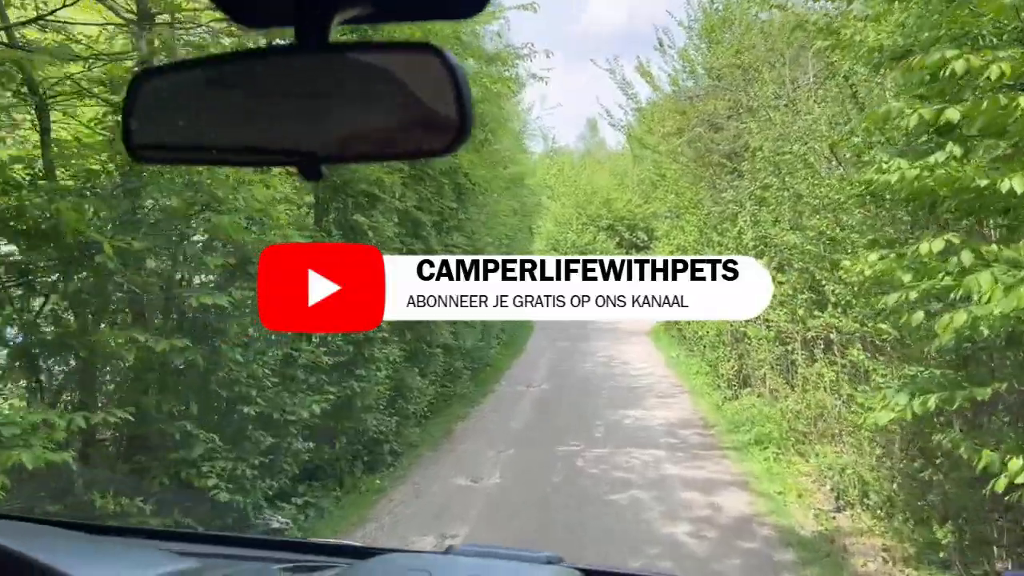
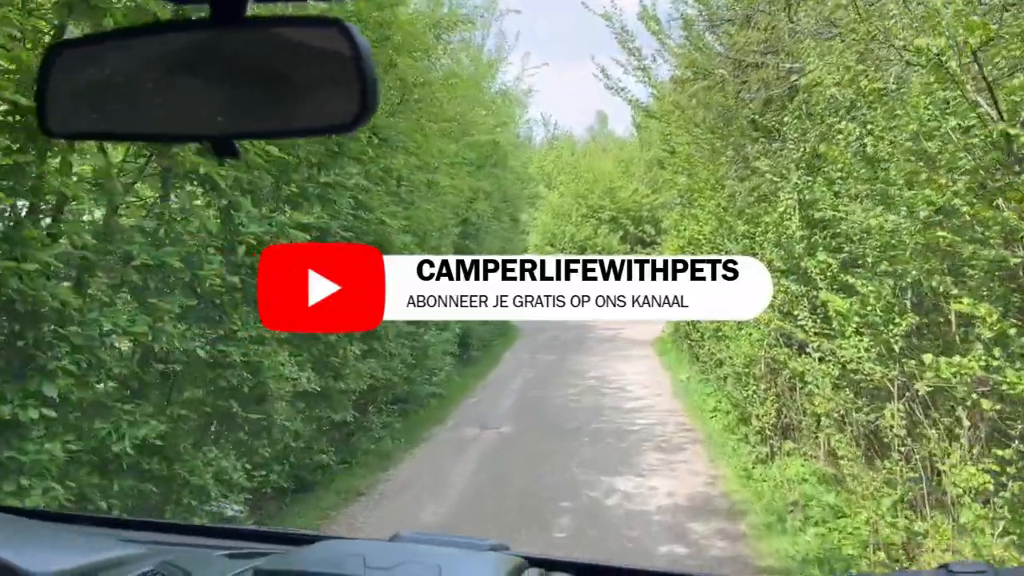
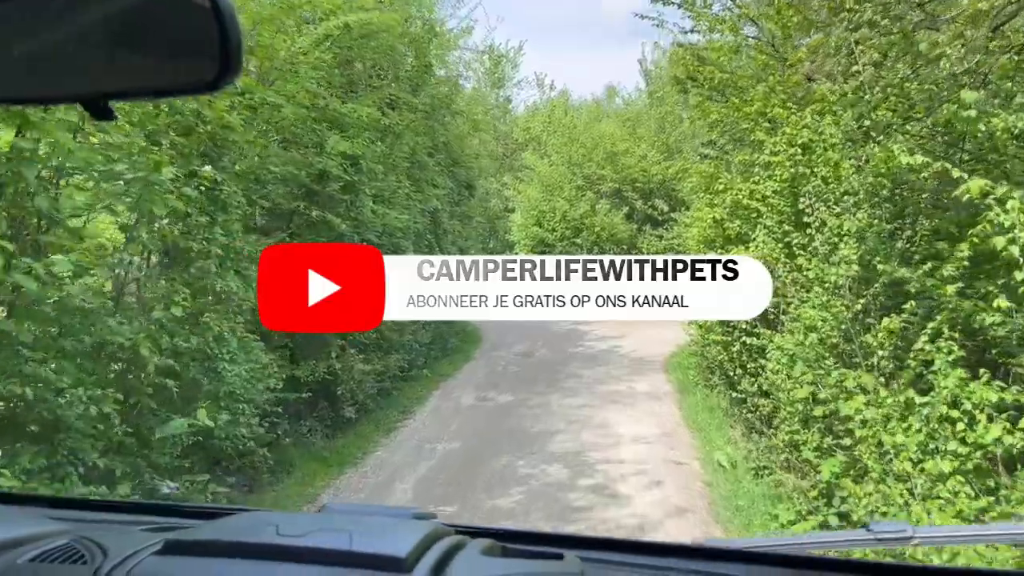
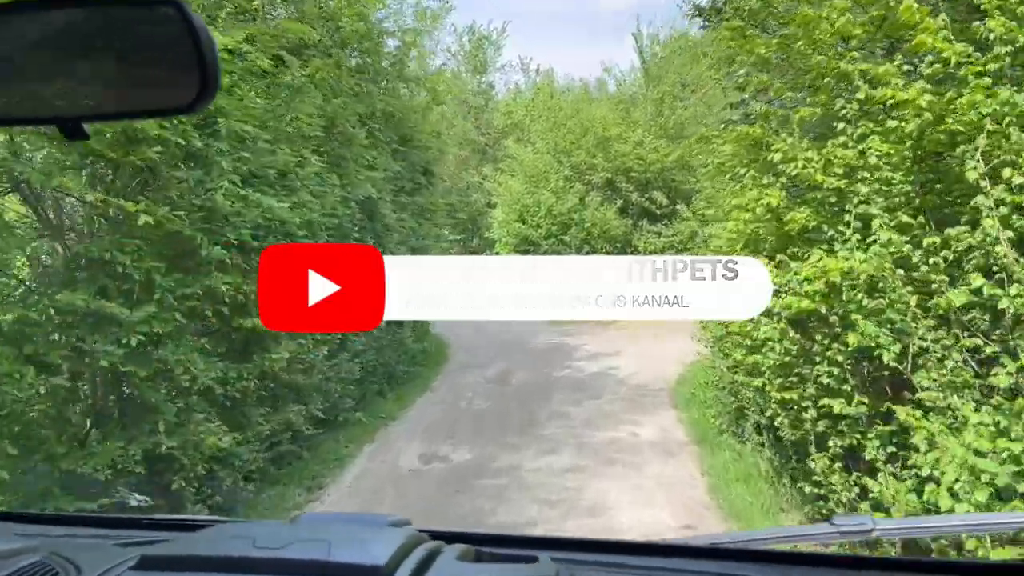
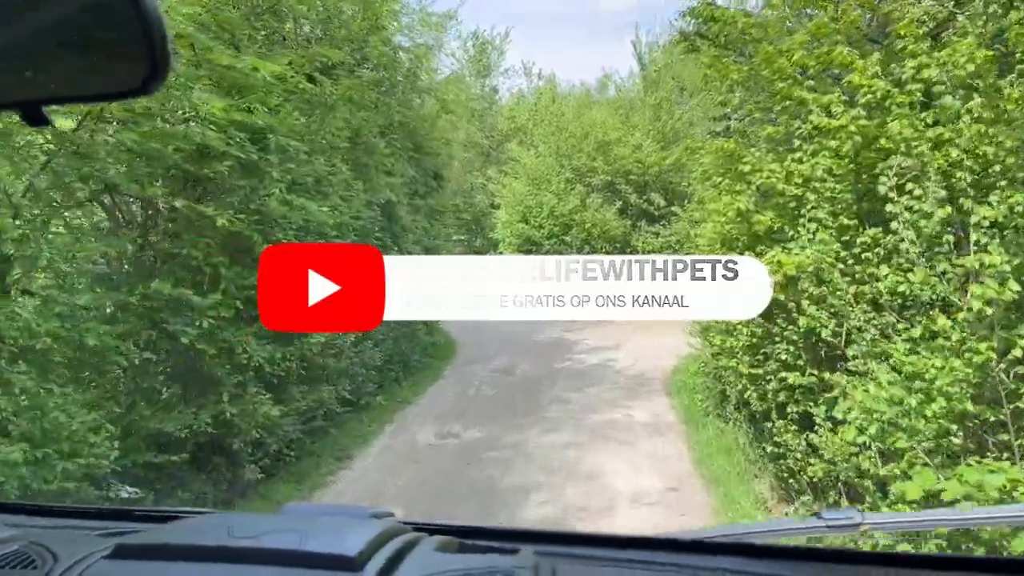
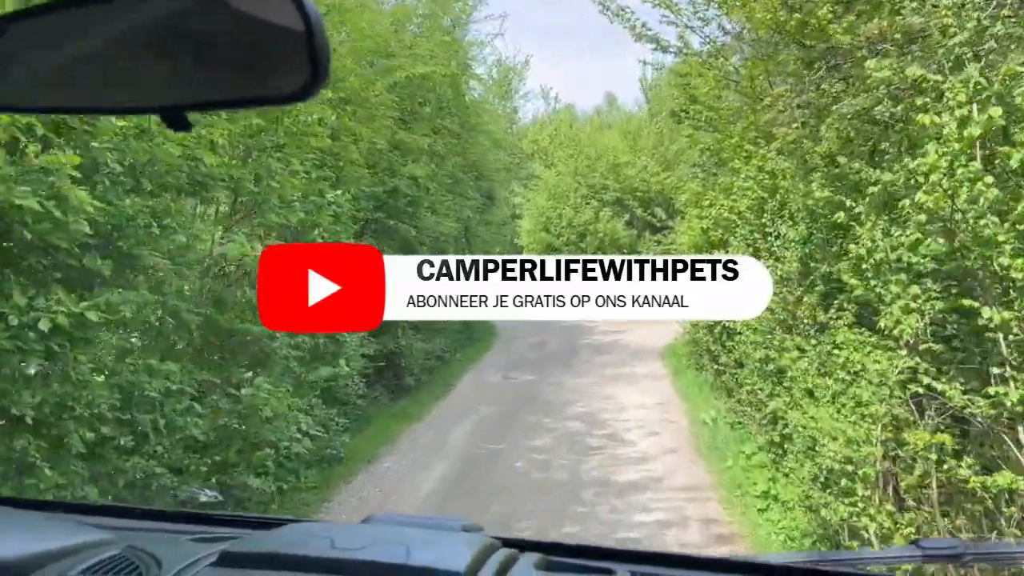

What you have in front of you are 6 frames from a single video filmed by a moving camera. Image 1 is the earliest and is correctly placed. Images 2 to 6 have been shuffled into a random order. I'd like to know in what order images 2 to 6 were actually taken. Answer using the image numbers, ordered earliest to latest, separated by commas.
2, 6, 3, 5, 4
